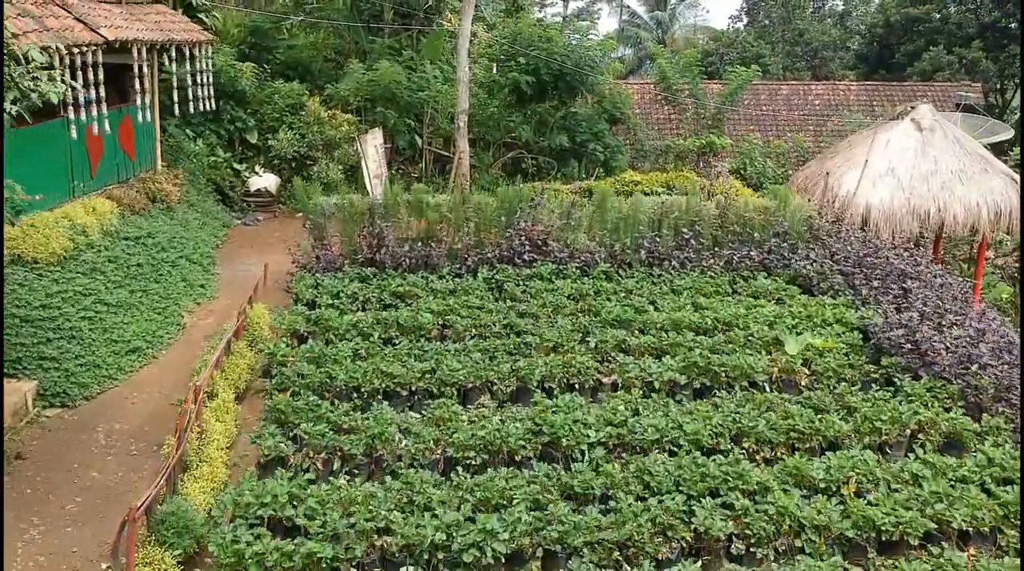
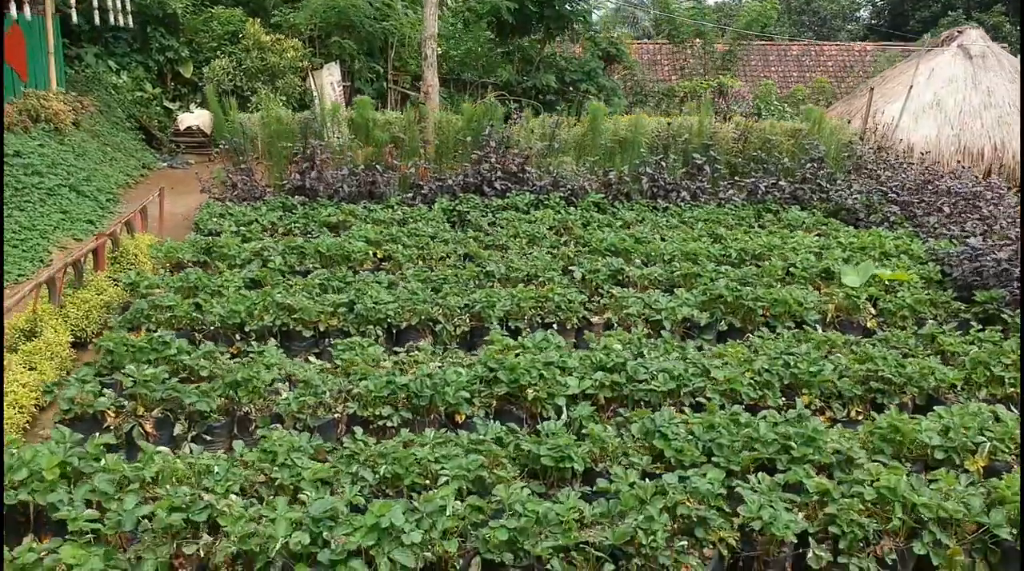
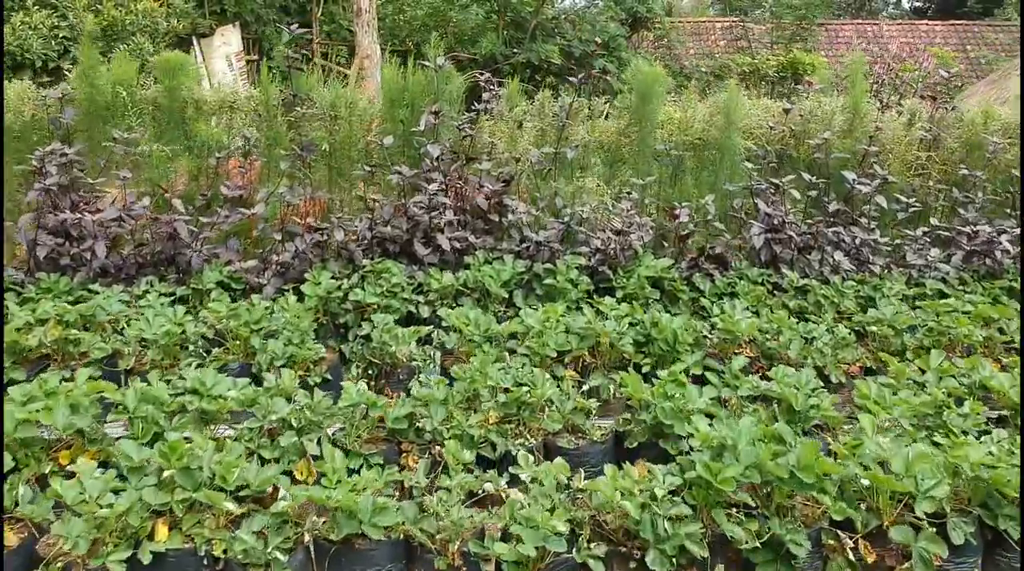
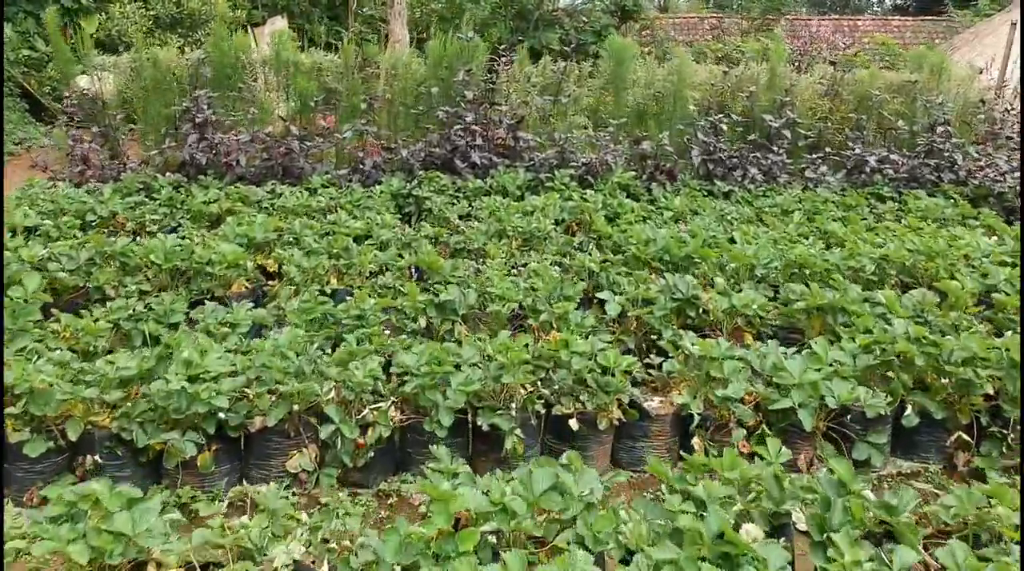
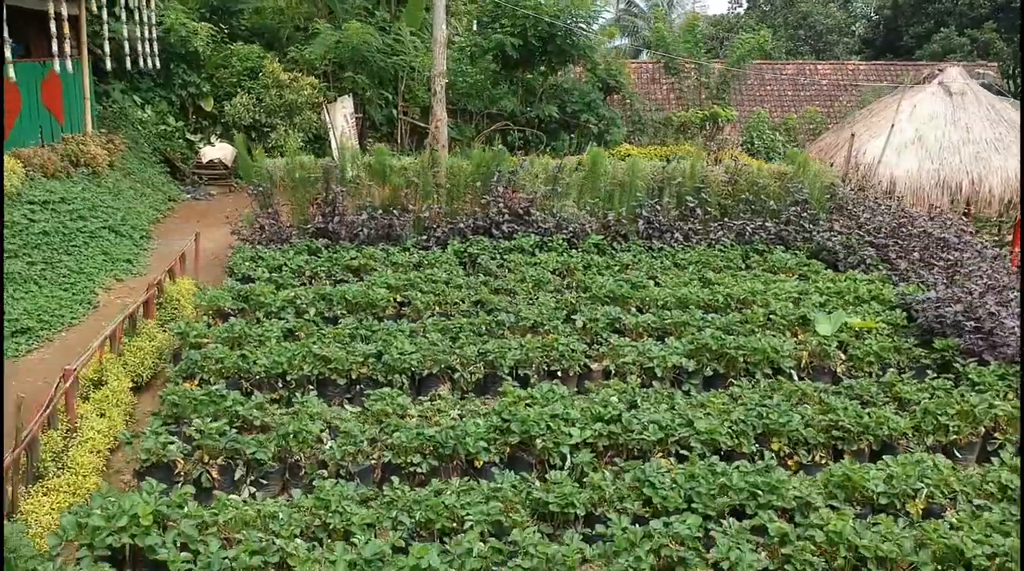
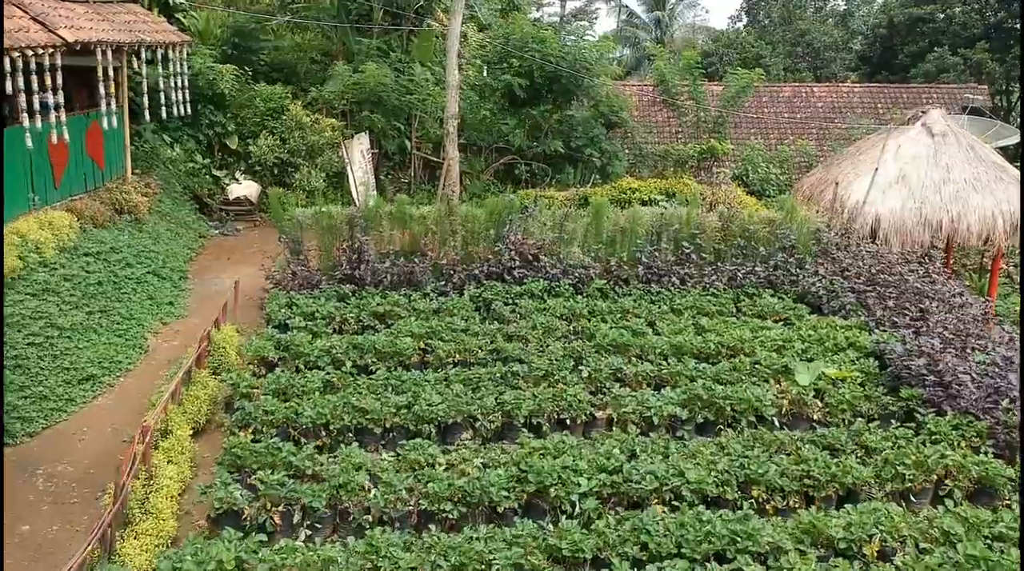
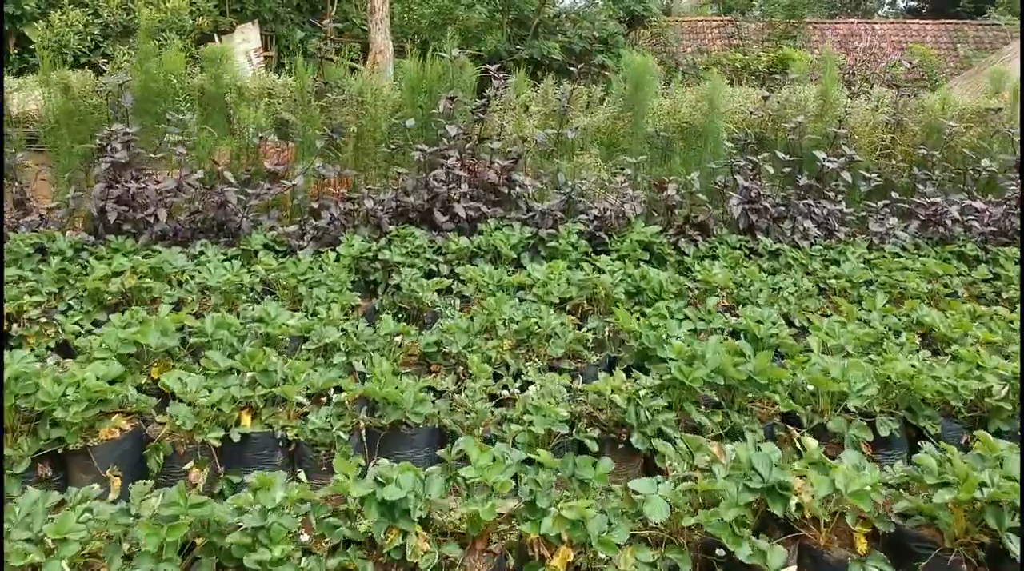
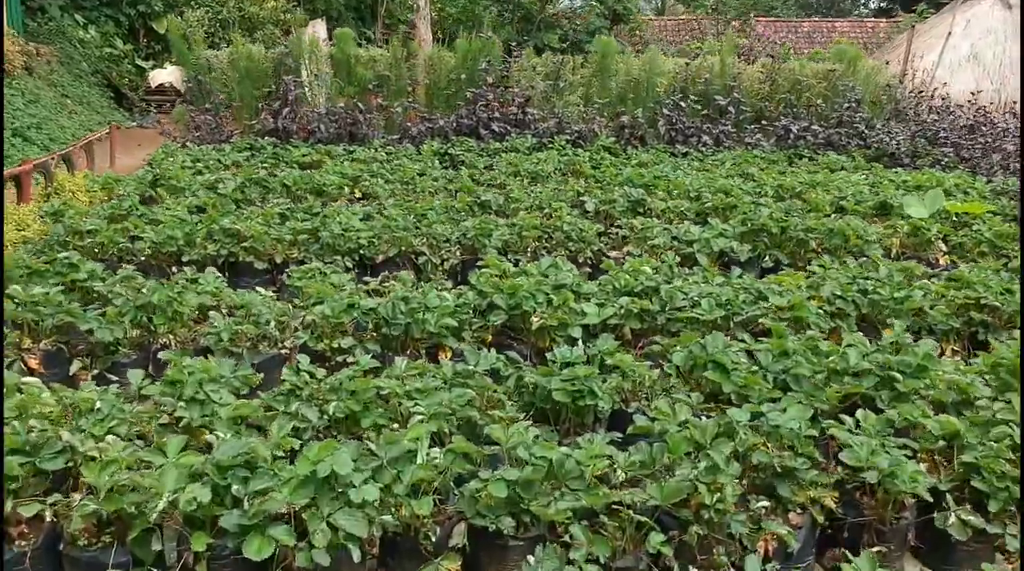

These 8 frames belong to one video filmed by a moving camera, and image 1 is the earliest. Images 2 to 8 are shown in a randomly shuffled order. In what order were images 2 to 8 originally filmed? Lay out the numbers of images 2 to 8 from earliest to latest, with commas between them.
6, 5, 2, 8, 4, 7, 3
